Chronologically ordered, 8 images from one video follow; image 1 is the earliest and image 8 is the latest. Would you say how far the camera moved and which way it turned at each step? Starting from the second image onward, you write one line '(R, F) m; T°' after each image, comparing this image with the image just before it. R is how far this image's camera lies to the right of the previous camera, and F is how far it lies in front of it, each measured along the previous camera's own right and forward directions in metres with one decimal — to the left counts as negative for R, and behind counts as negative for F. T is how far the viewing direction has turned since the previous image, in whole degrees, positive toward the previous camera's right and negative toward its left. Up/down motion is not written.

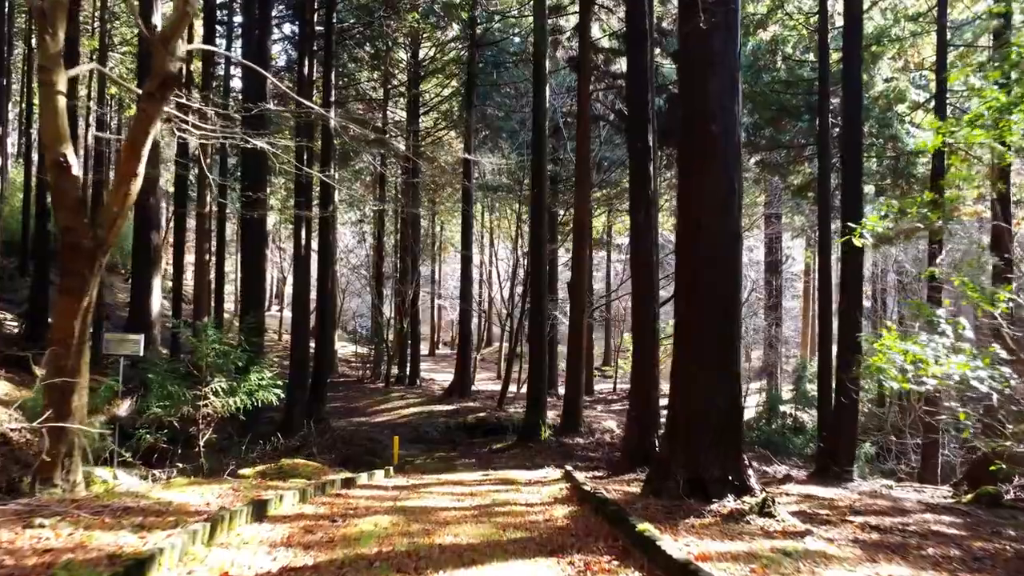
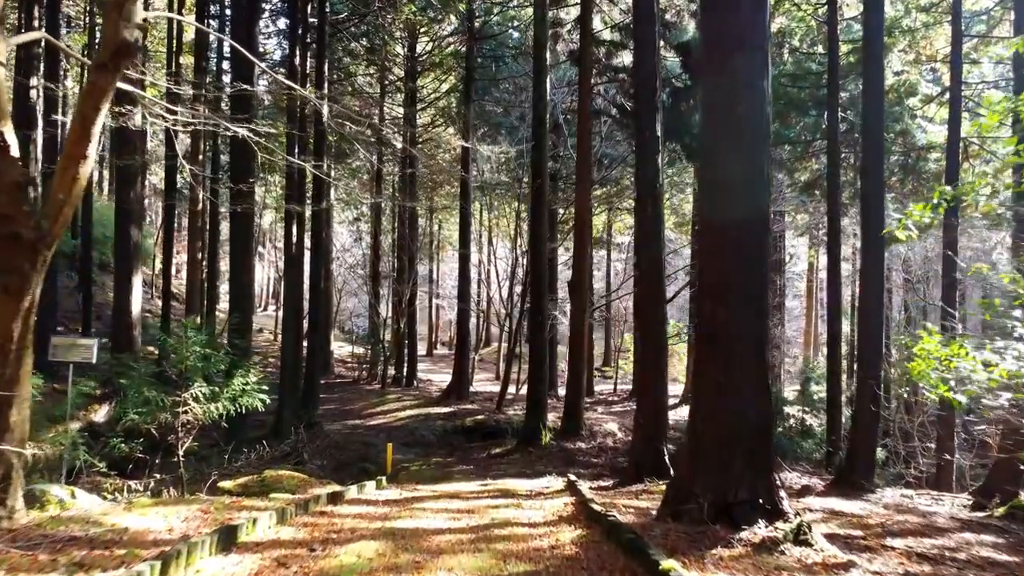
(0.0, +0.5) m; 0°
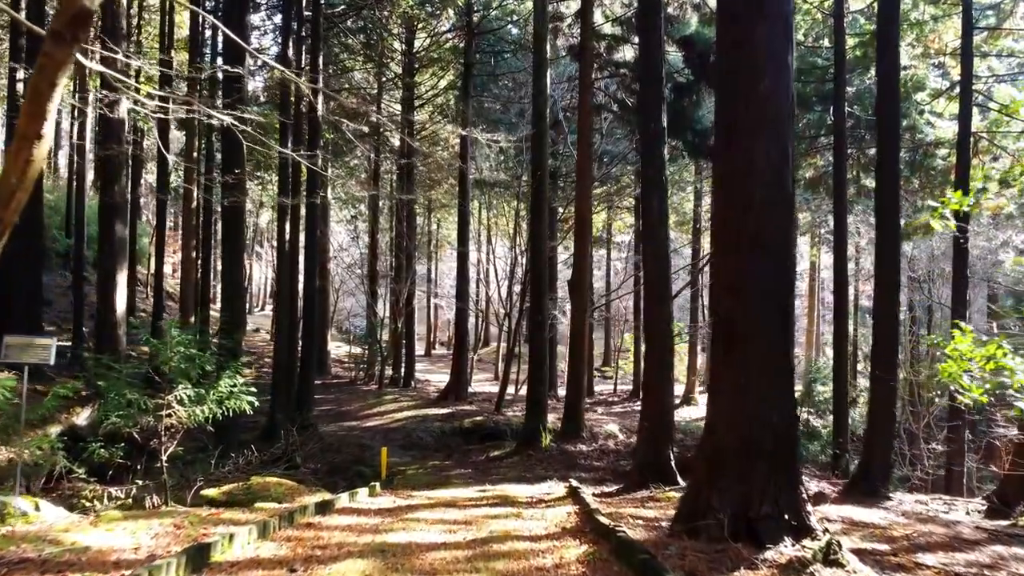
(0.0, +0.3) m; 0°
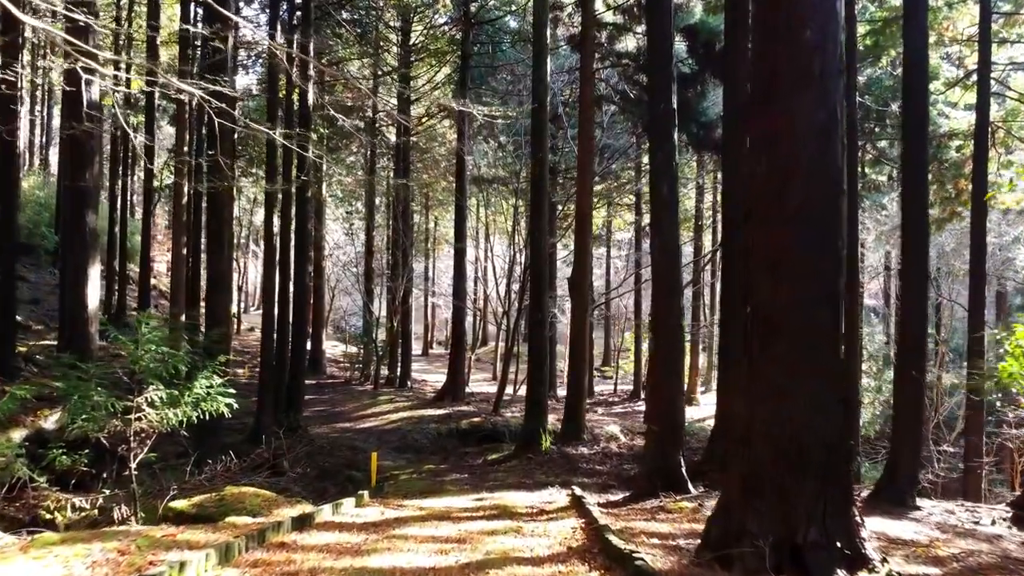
(0.0, +0.5) m; 0°
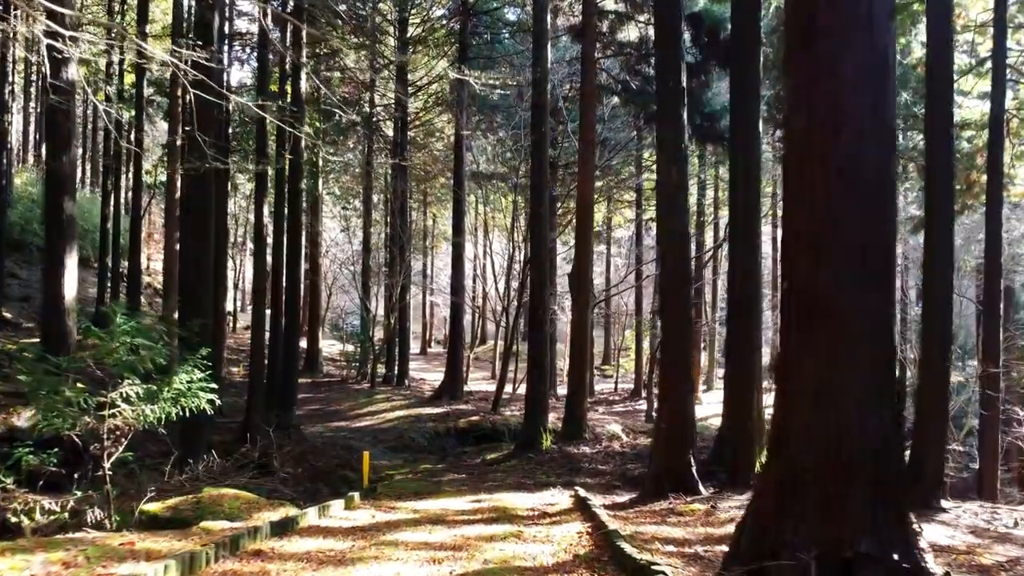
(0.0, +0.4) m; 0°
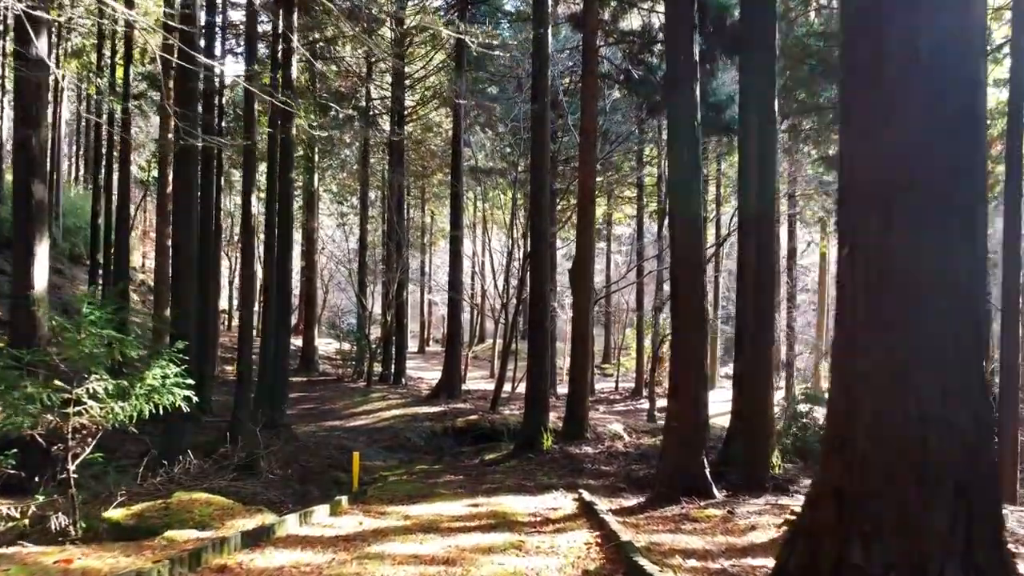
(0.0, +0.4) m; 0°
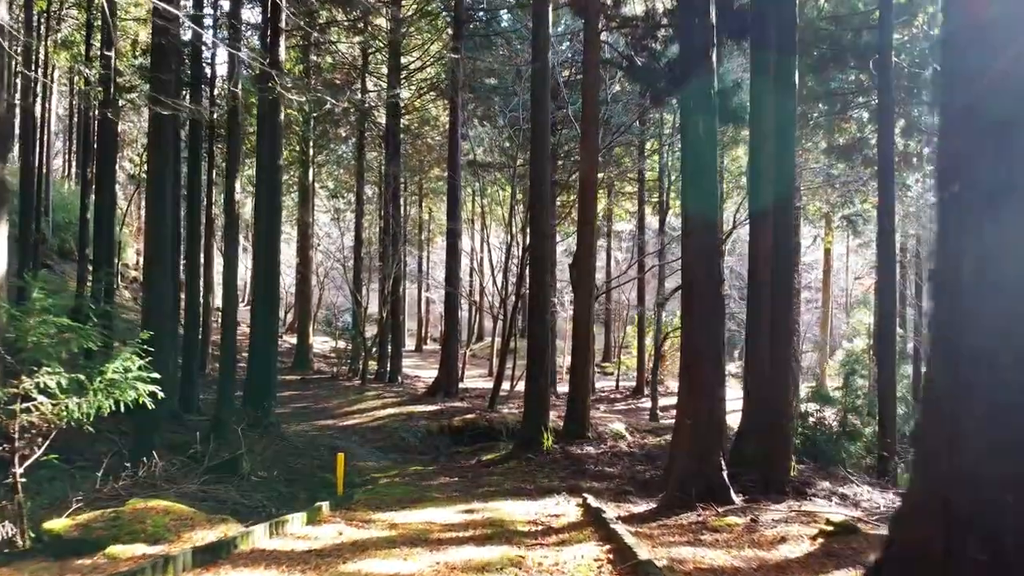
(0.0, +0.5) m; 0°
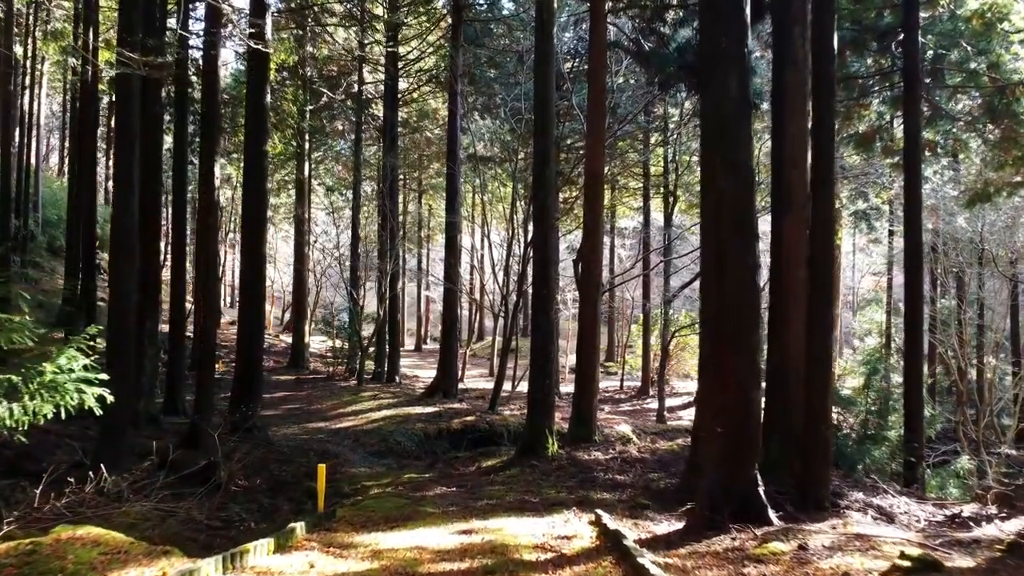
(0.0, +0.7) m; 0°
